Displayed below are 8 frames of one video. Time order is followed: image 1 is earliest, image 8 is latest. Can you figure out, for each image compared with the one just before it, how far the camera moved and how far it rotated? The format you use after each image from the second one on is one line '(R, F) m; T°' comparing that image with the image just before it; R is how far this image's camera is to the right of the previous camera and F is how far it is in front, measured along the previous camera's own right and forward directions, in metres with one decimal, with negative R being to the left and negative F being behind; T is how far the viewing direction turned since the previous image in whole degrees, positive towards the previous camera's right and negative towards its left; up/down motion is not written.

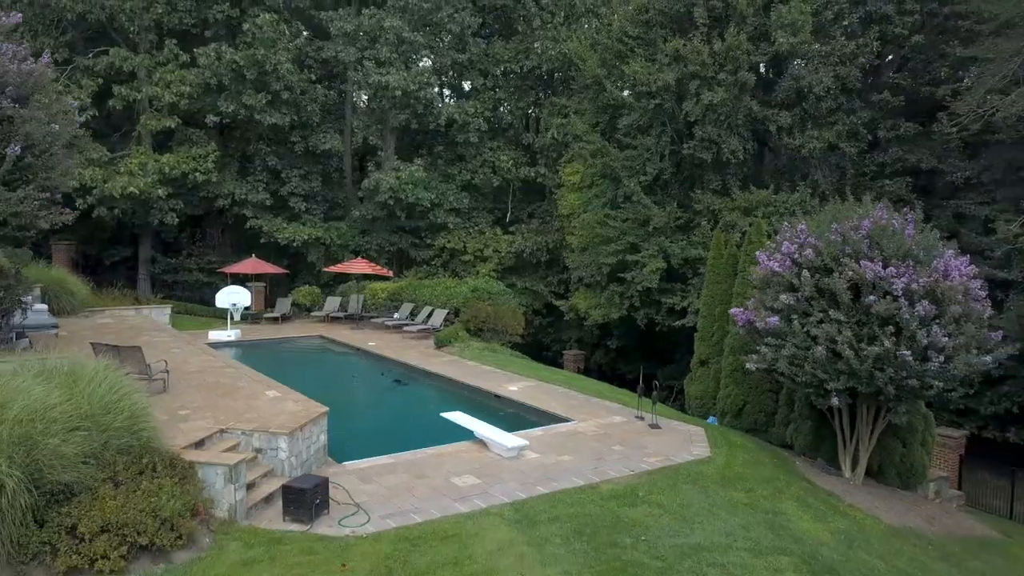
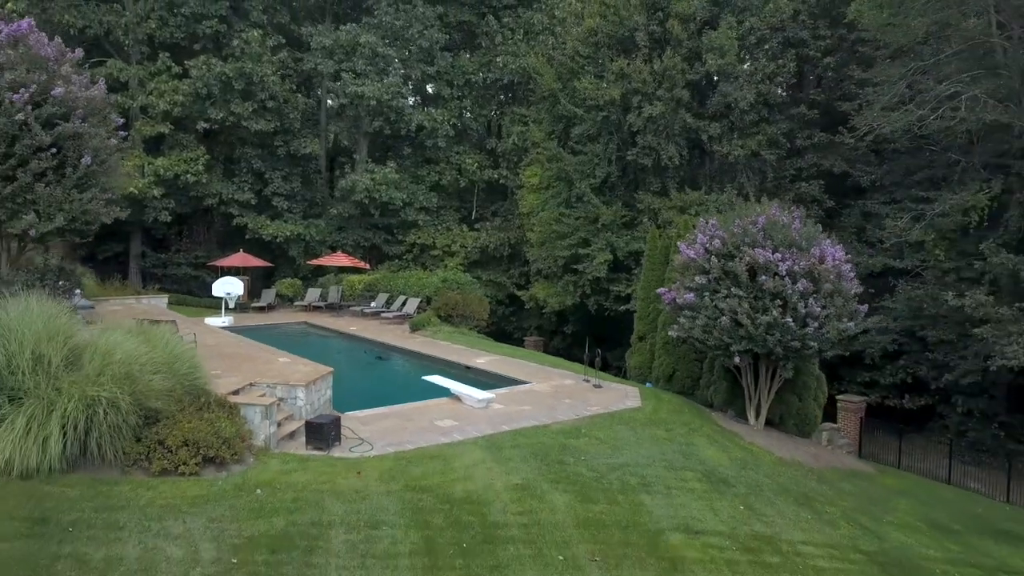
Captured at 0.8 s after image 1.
(-0.1, -2.4) m; +3°
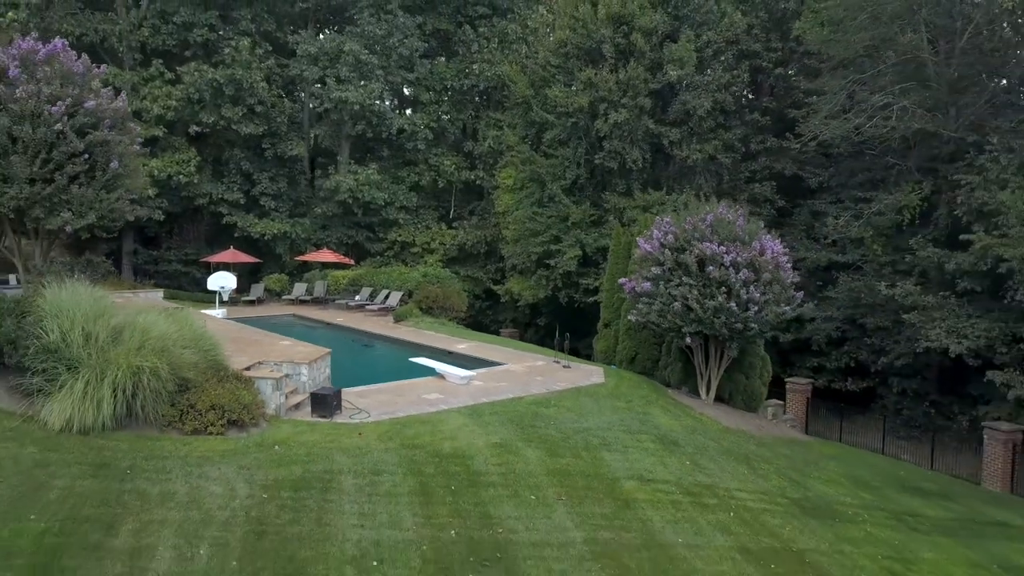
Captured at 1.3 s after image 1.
(-0.1, -1.5) m; +2°
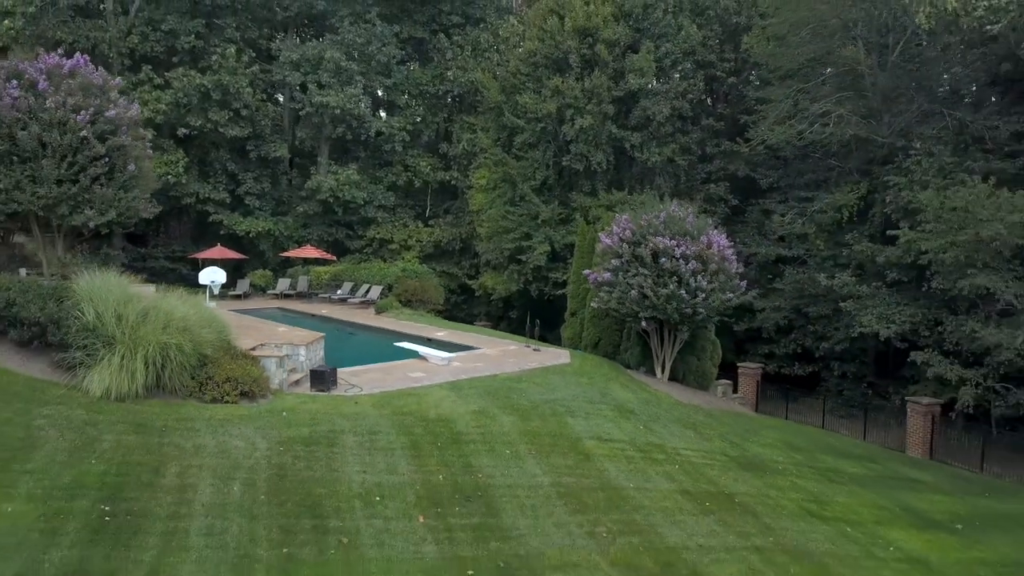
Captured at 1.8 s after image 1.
(-0.1, -1.6) m; +2°
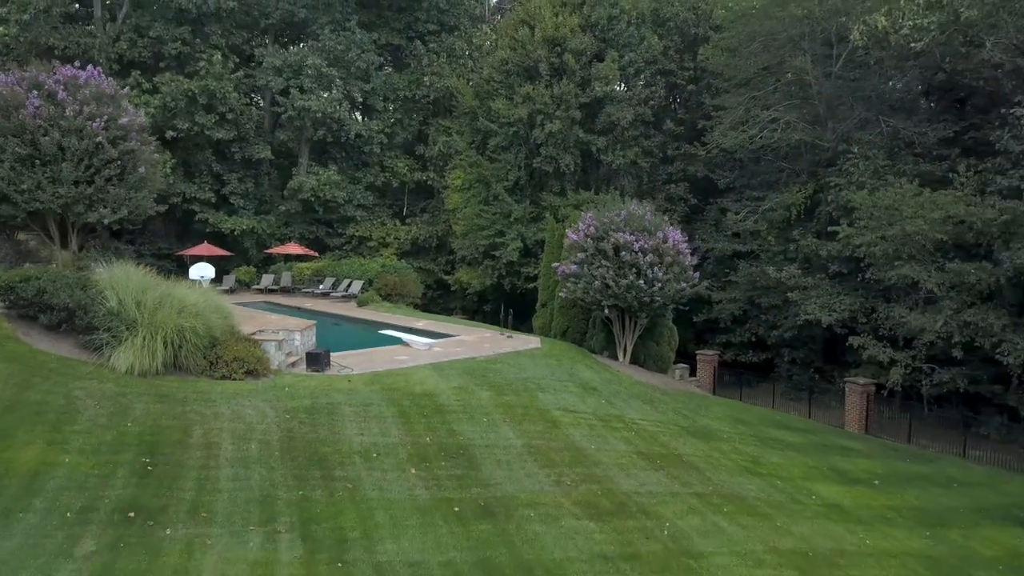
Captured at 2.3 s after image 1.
(-0.1, -1.5) m; +2°
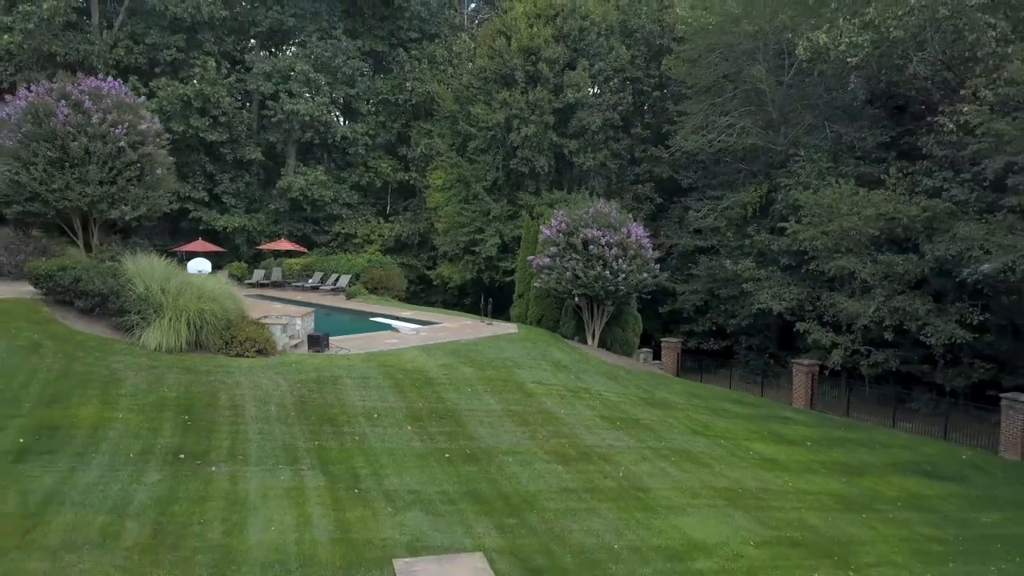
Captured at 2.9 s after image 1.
(-0.1, -1.8) m; +2°
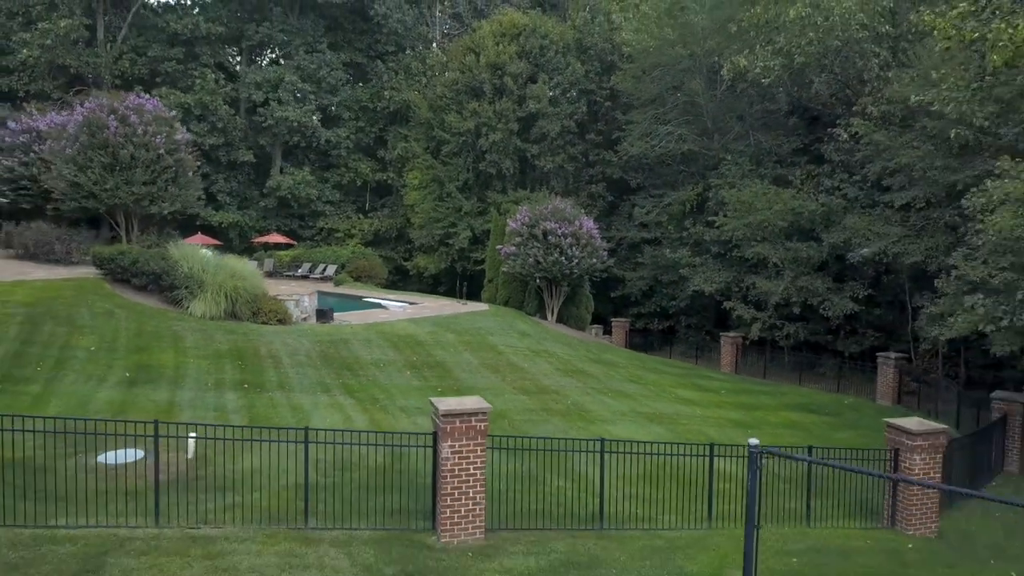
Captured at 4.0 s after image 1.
(-0.2, -3.6) m; +3°
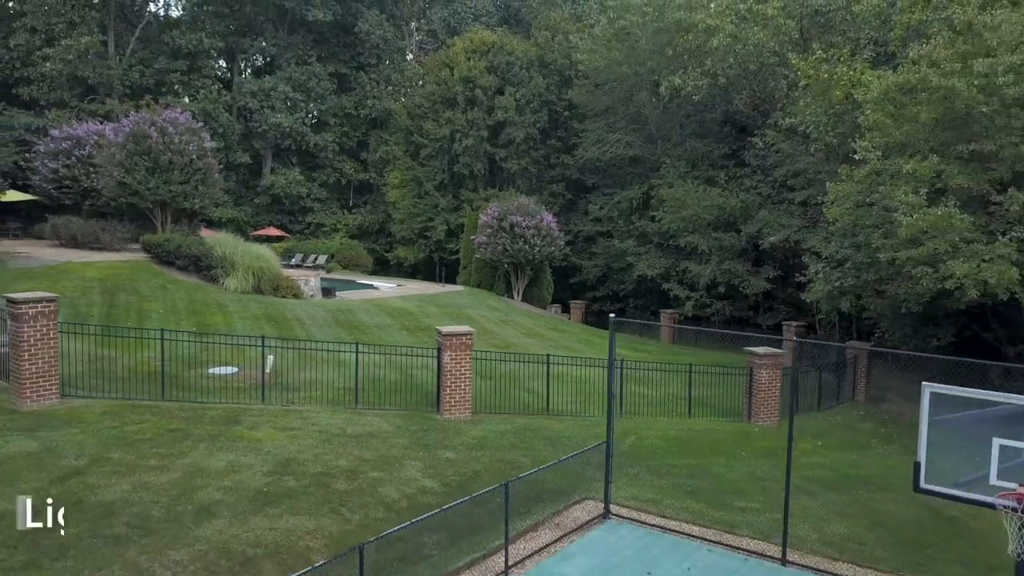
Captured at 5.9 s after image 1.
(-0.1, -4.2) m; +2°
